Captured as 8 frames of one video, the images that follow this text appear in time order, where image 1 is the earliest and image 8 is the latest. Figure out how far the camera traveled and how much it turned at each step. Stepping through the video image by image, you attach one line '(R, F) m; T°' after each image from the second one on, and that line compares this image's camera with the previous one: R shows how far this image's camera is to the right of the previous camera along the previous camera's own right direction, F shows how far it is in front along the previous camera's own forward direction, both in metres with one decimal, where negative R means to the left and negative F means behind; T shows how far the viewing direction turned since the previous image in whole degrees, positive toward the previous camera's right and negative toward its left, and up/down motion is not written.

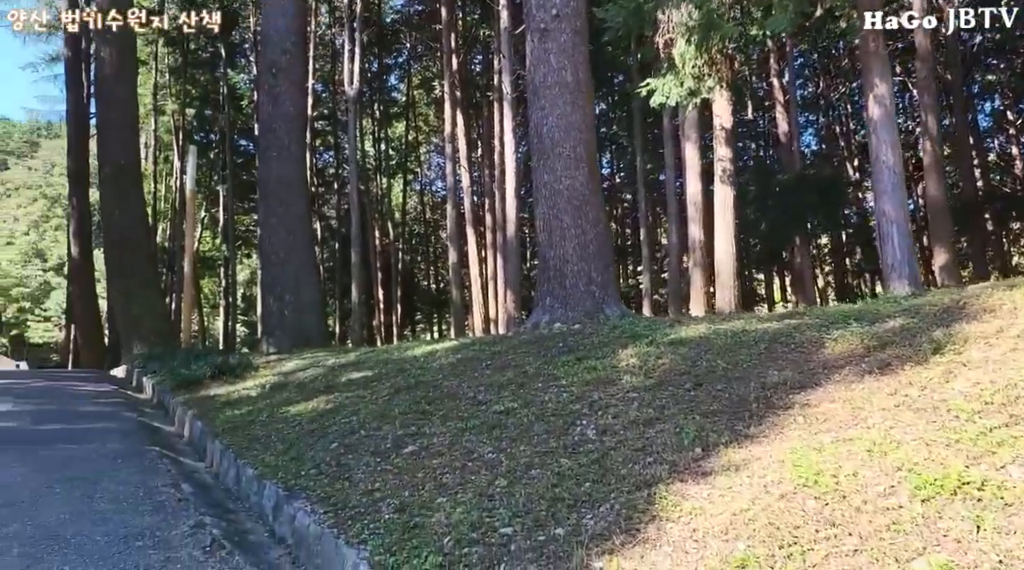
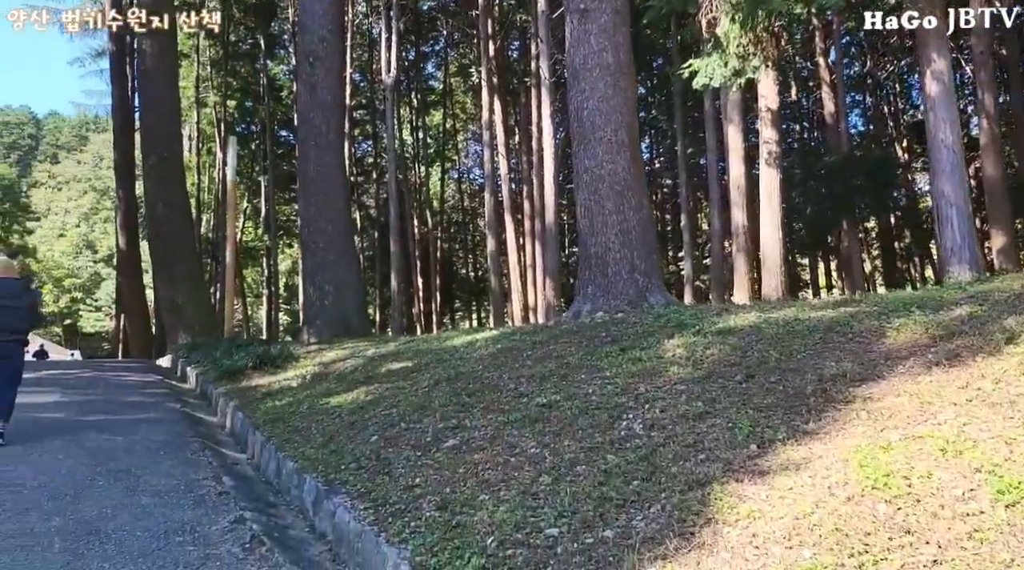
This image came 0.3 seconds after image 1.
(0.0, +0.2) m; -2°
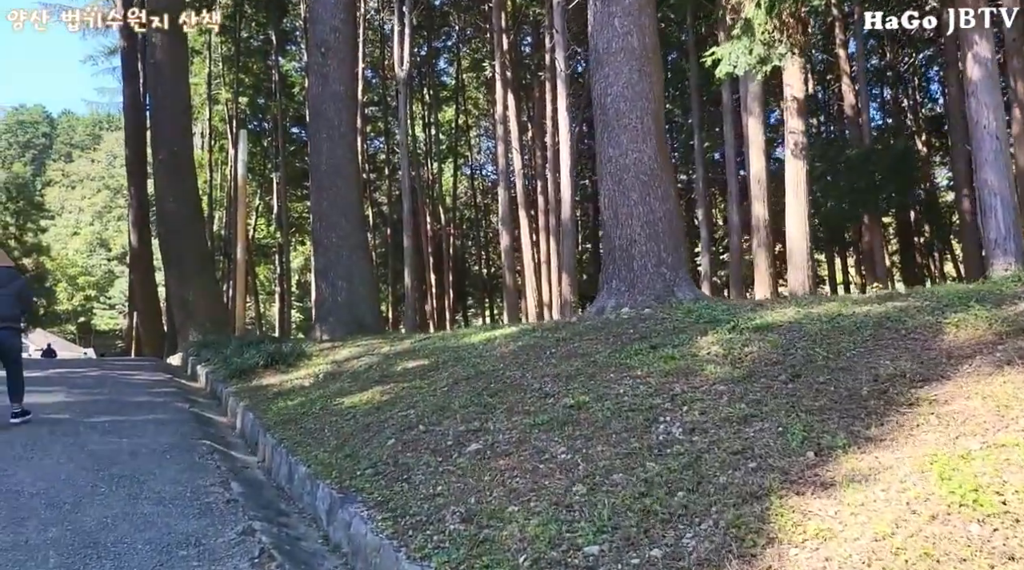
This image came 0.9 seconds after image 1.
(-0.1, +0.4) m; -1°
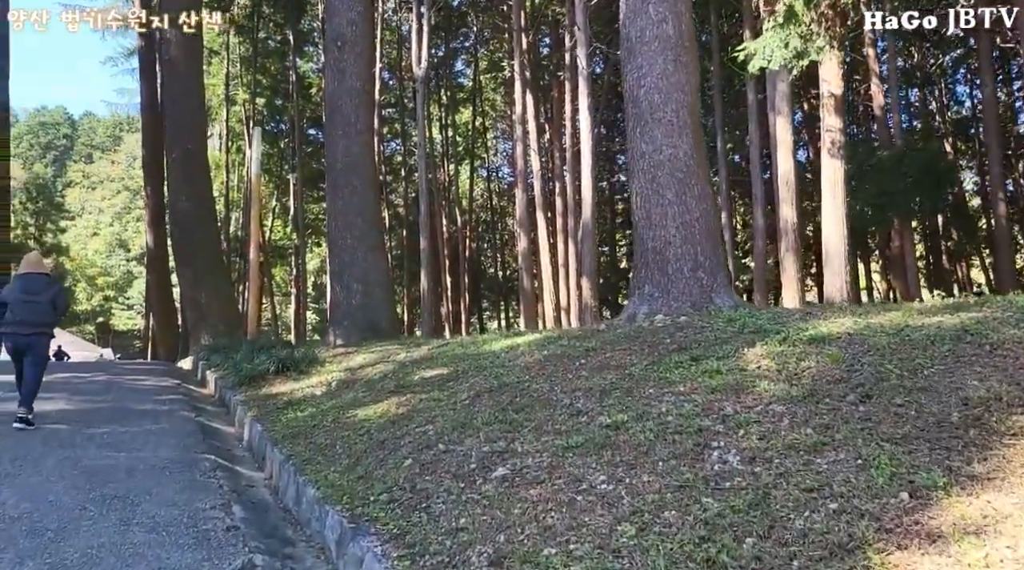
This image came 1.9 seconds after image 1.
(-0.1, +0.6) m; -1°
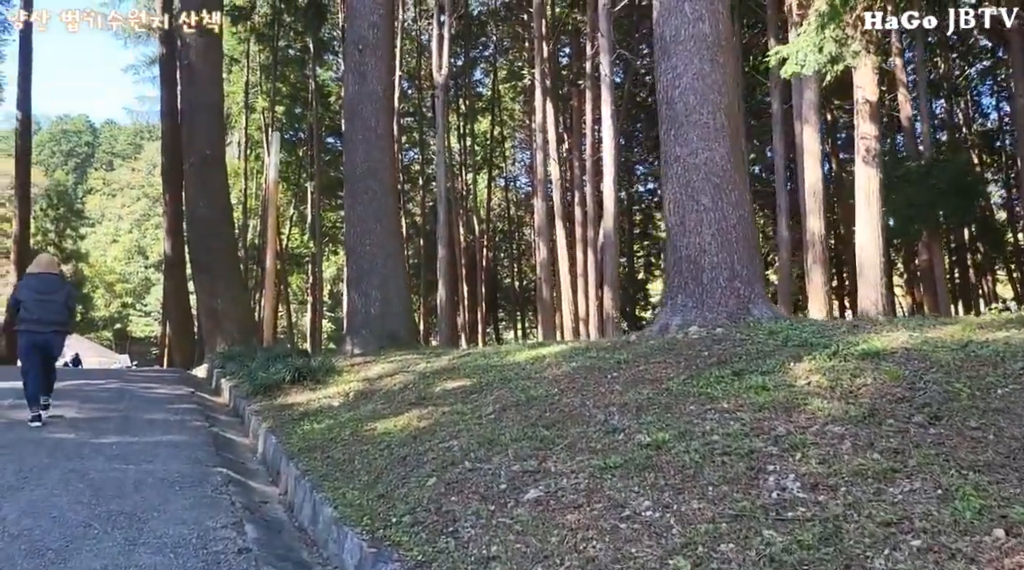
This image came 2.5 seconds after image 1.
(-0.1, +0.4) m; -1°
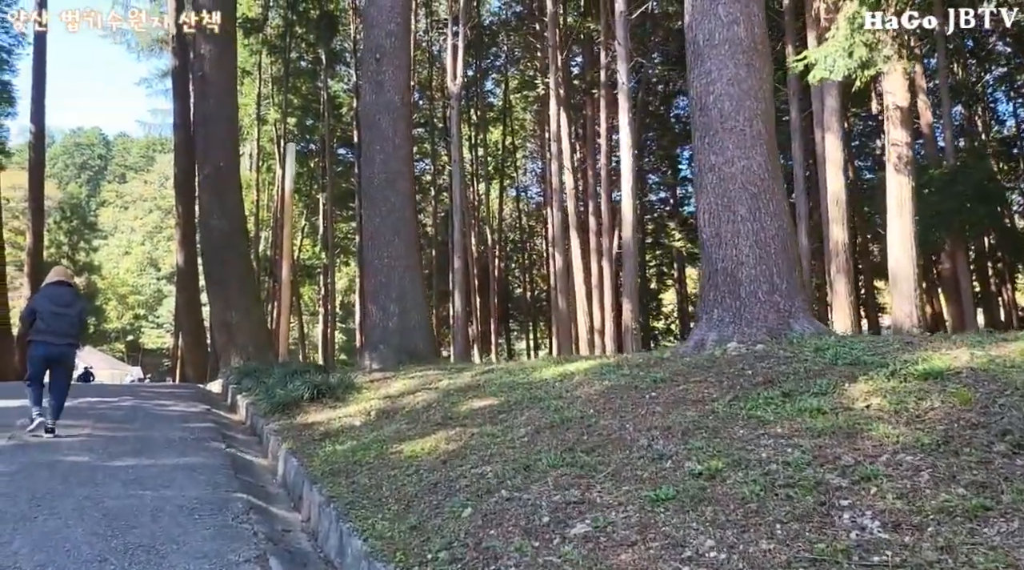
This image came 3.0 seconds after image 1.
(-0.1, +0.3) m; -1°
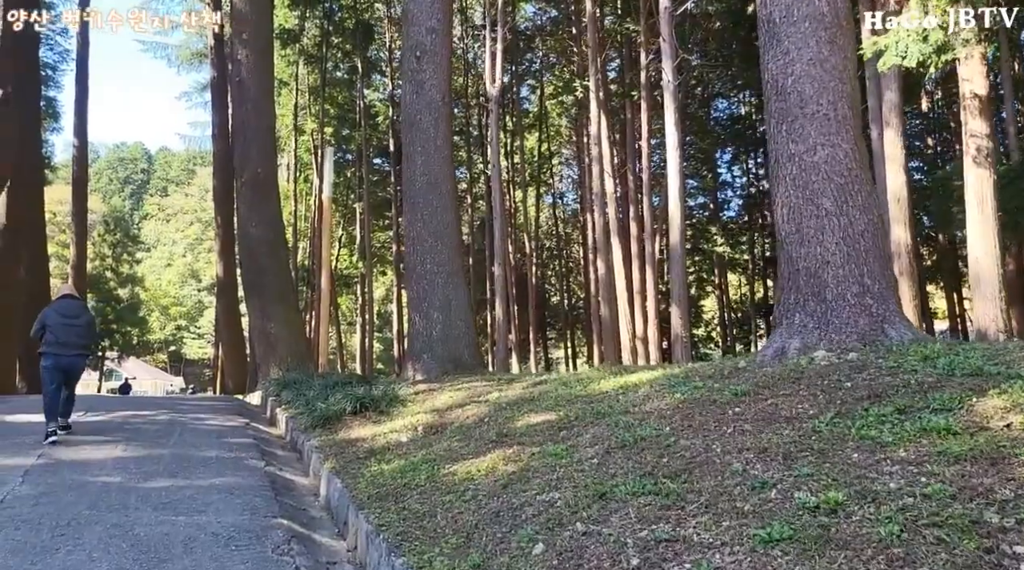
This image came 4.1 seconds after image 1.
(-0.2, +0.7) m; -2°
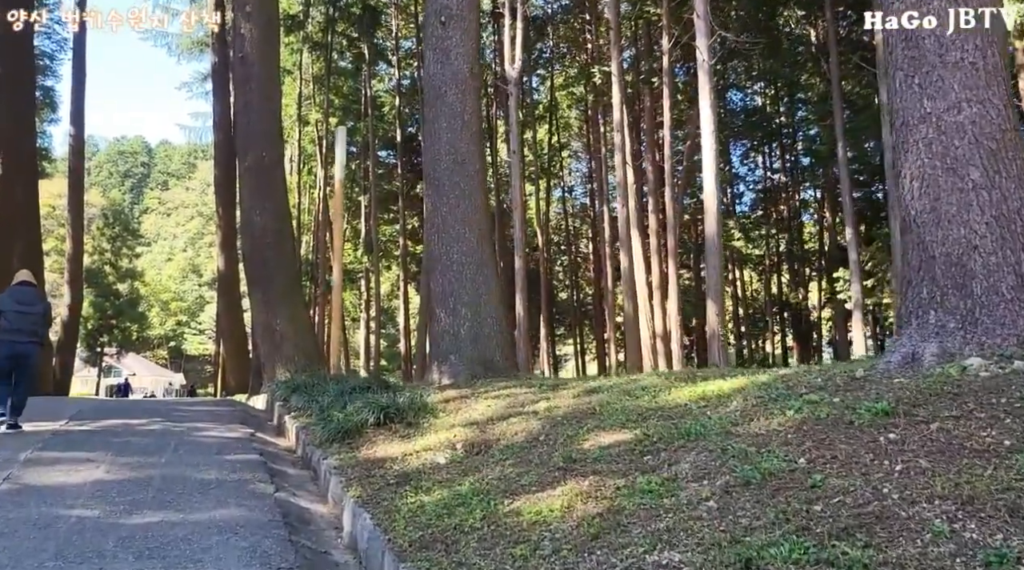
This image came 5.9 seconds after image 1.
(-0.4, +1.3) m; 0°
